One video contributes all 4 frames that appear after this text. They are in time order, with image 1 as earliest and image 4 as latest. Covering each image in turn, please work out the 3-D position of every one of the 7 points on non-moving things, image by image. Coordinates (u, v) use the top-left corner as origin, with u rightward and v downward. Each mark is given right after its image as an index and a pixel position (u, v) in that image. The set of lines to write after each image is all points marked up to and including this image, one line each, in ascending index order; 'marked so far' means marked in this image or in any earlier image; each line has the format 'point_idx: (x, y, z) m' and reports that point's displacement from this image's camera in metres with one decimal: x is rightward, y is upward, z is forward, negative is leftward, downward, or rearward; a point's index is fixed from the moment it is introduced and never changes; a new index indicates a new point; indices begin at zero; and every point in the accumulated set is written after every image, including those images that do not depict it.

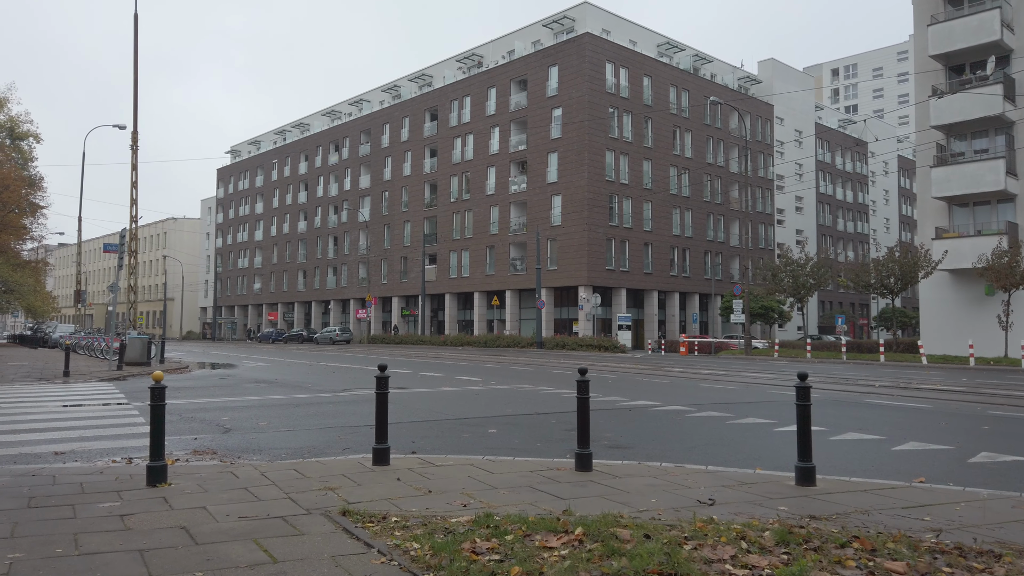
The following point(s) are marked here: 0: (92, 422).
0: (-5.9, -1.9, +10.5) m
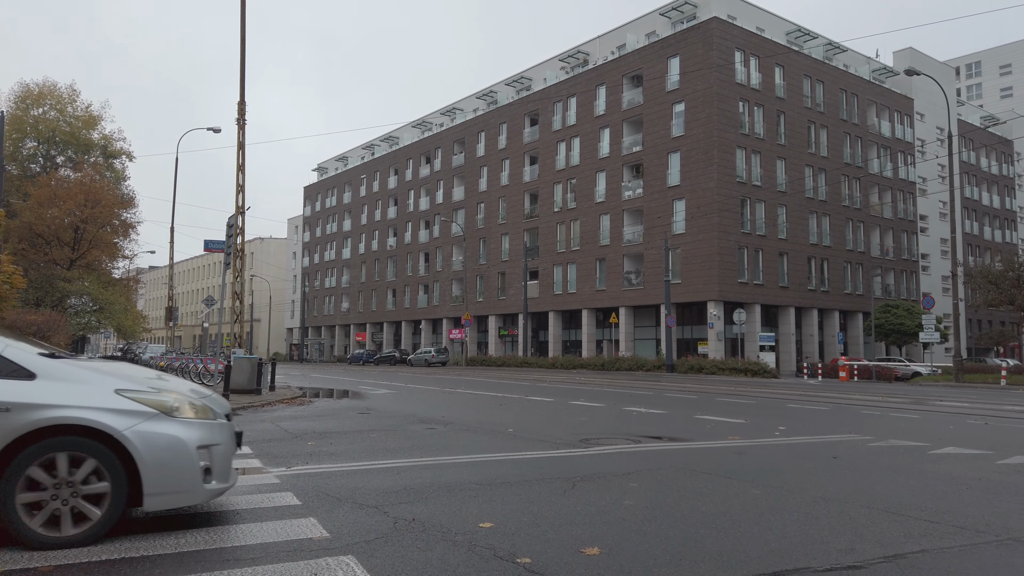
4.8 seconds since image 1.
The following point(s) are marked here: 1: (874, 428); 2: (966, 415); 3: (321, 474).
0: (-2.2, -1.7, +5.4) m
1: (+5.4, -2.1, +11.3) m
2: (+8.3, -2.3, +13.8) m
3: (-1.8, -1.7, +7.0) m
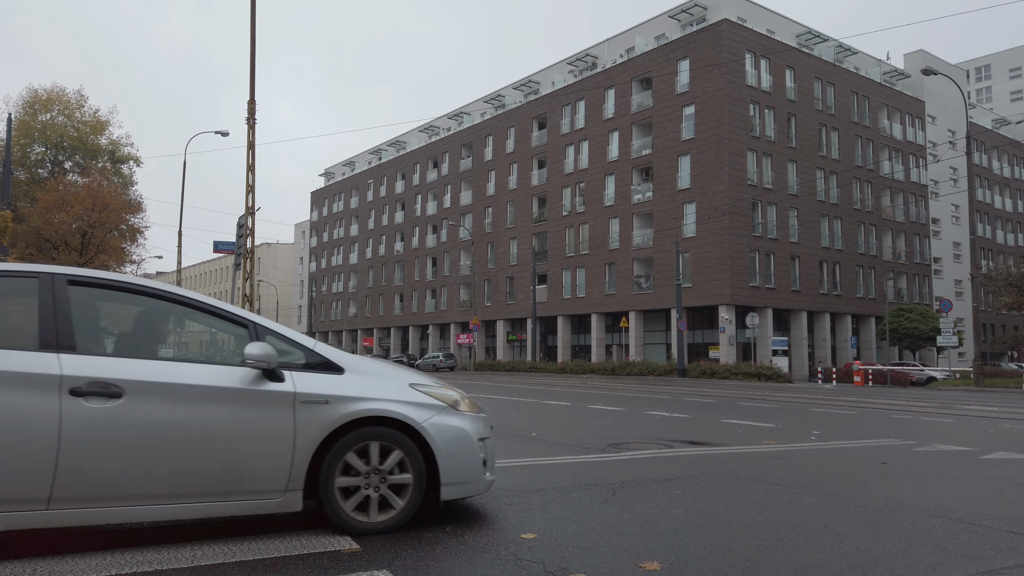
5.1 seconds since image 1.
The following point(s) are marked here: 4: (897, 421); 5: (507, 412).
0: (-1.9, -1.6, +5.0) m
1: (+5.7, -2.1, +10.9) m
2: (+8.6, -2.3, +13.3) m
3: (-1.5, -1.7, +6.6) m
4: (+6.5, -2.3, +12.8) m
5: (-0.1, -2.3, +14.2) m
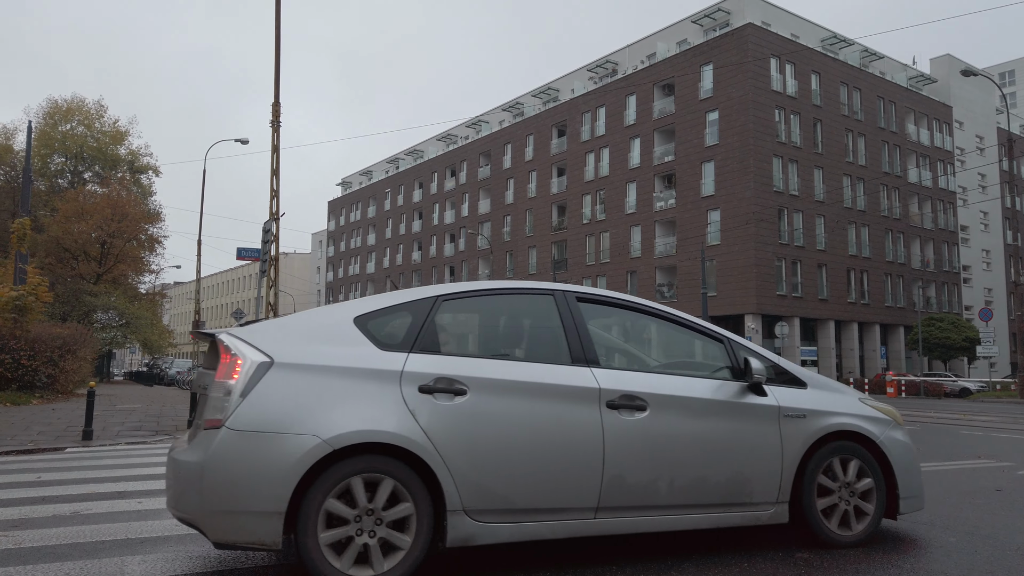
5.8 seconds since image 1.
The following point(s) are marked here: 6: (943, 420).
0: (-1.3, -1.6, +4.3) m
1: (+6.4, -2.1, +10.0) m
2: (+9.3, -2.4, +12.4) m
3: (-1.0, -1.7, +5.8) m
4: (+7.2, -2.4, +11.9) m
5: (+0.6, -2.4, +13.4) m
6: (+9.2, -2.8, +16.1) m
